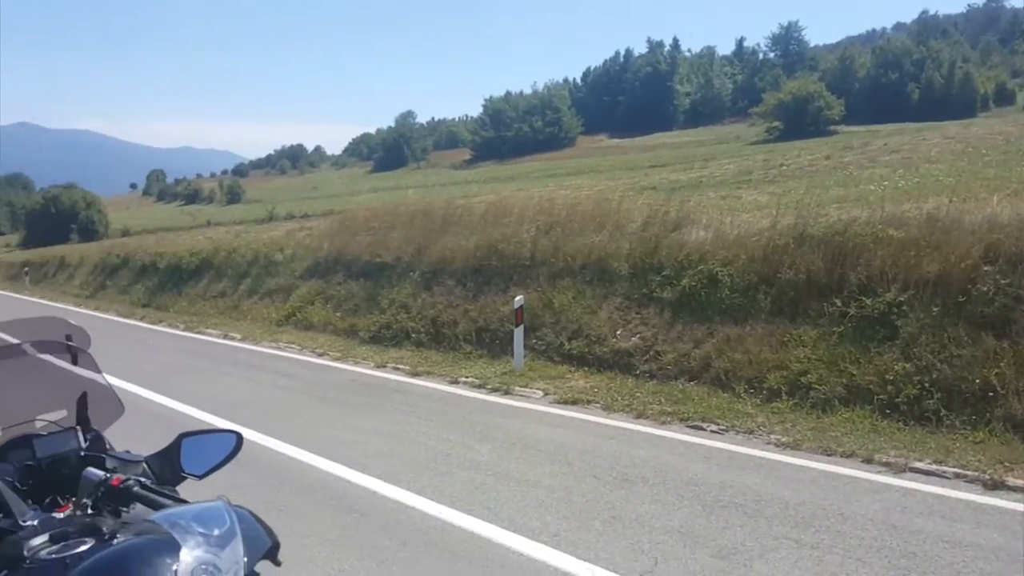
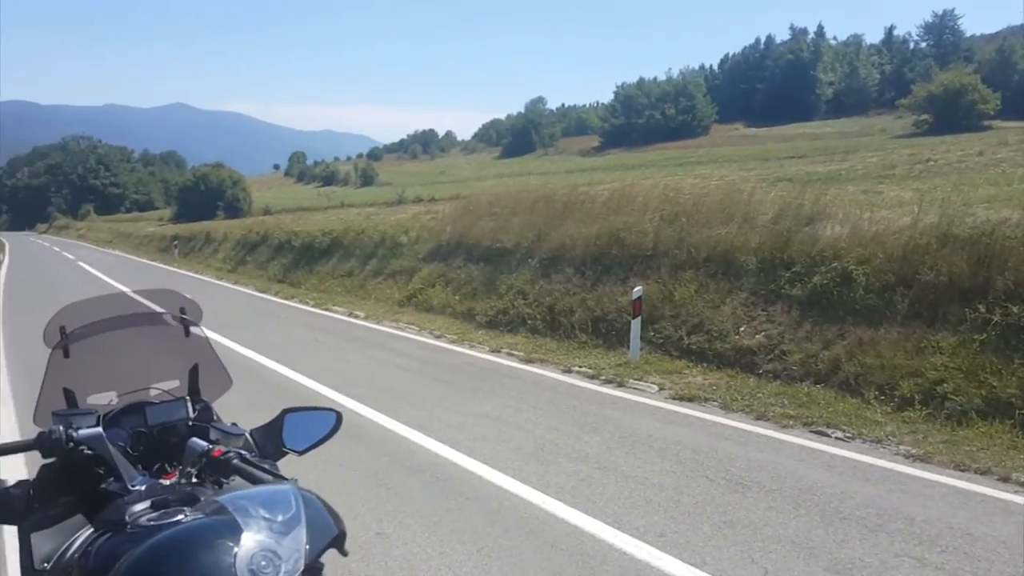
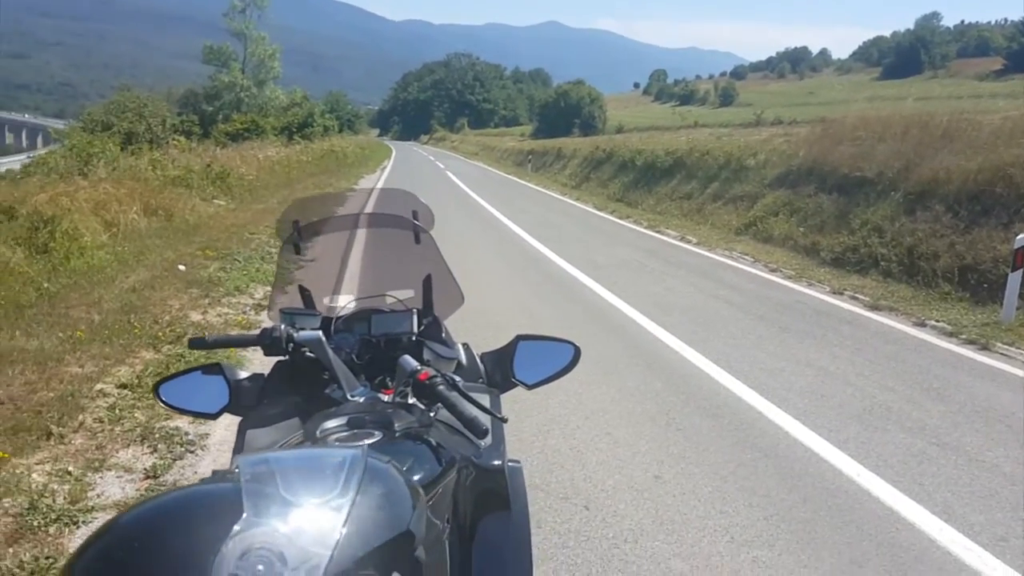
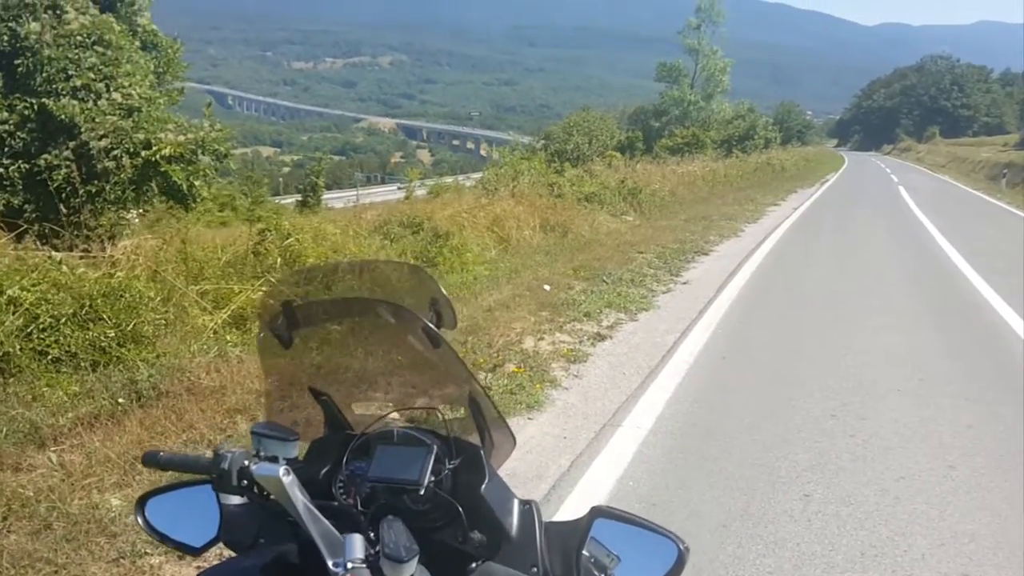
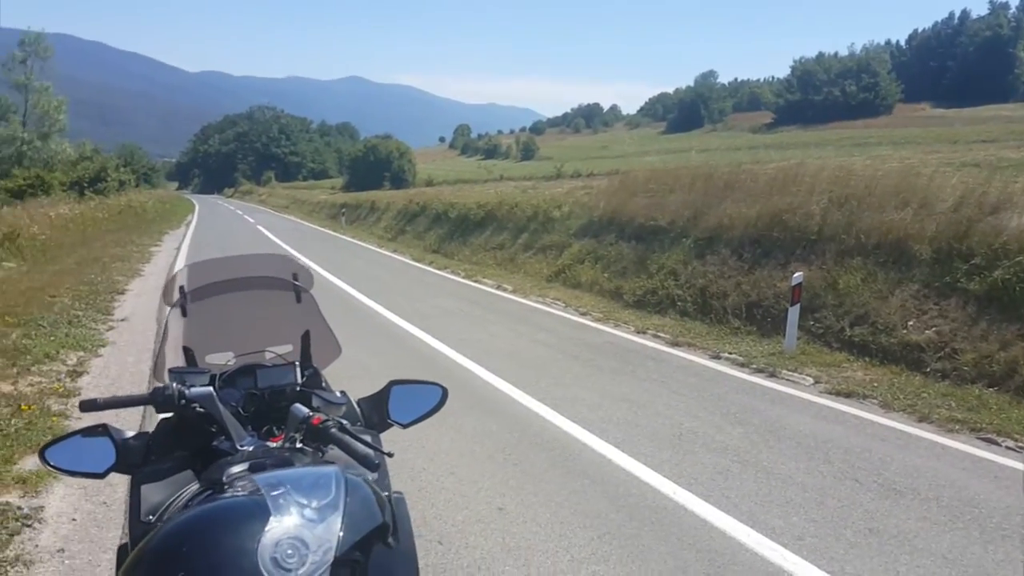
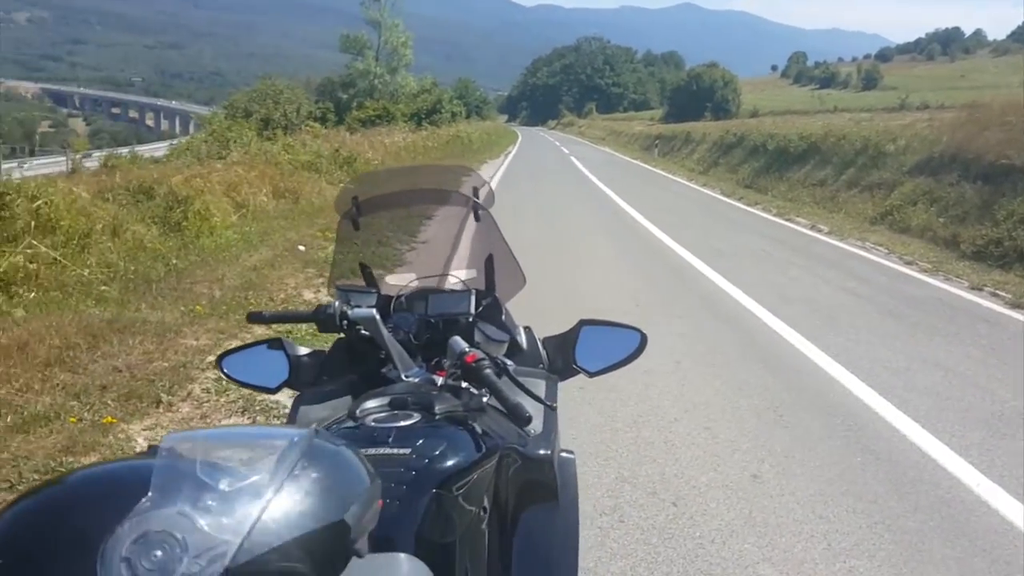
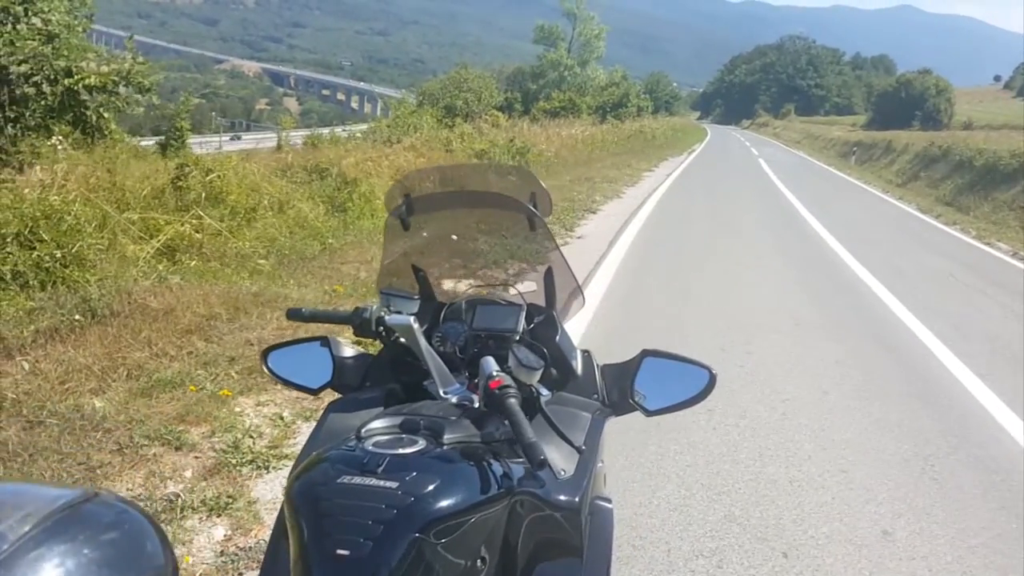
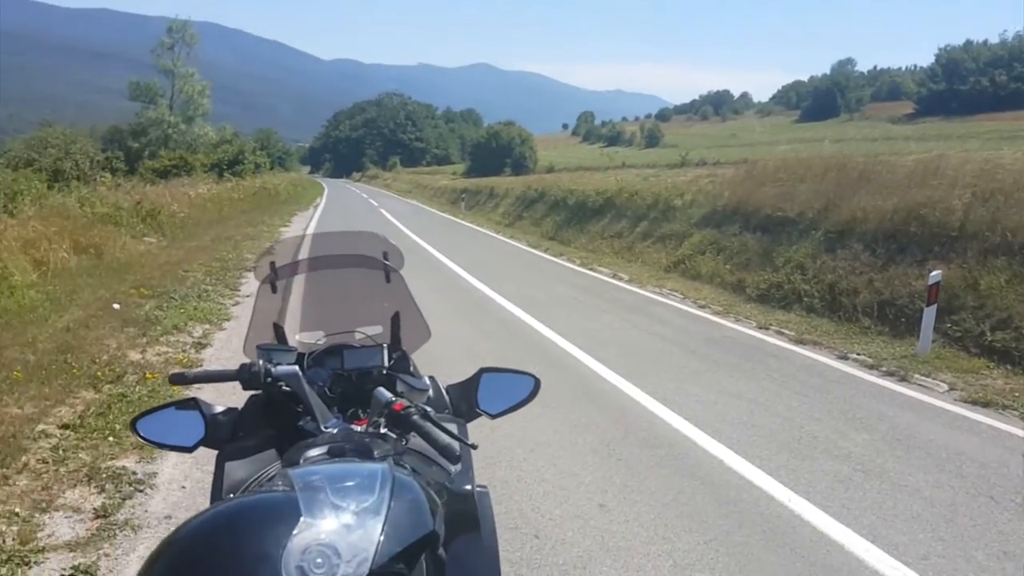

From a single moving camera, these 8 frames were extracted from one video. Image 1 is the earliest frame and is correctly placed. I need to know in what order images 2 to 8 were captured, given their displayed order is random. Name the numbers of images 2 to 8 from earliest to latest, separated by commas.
2, 5, 8, 3, 6, 7, 4
